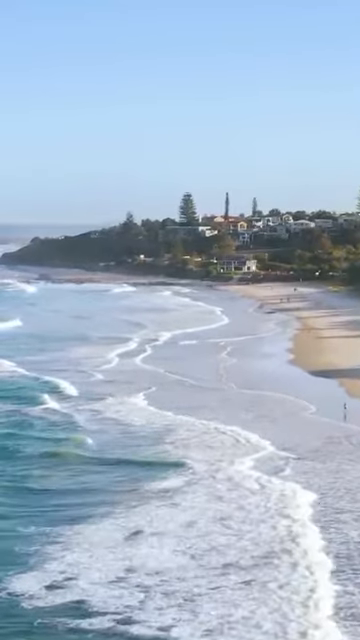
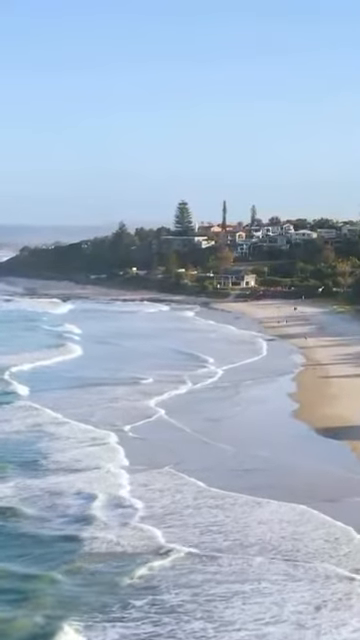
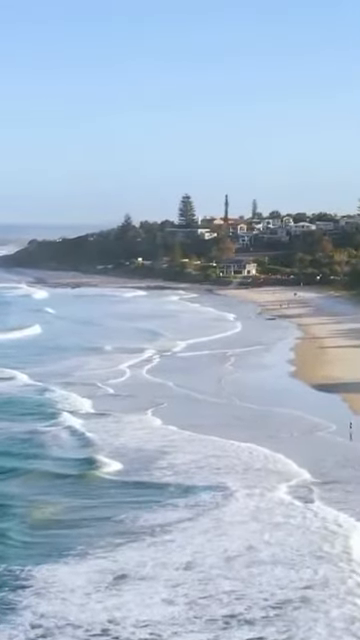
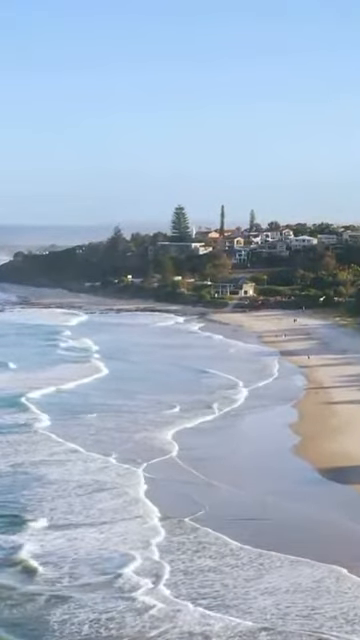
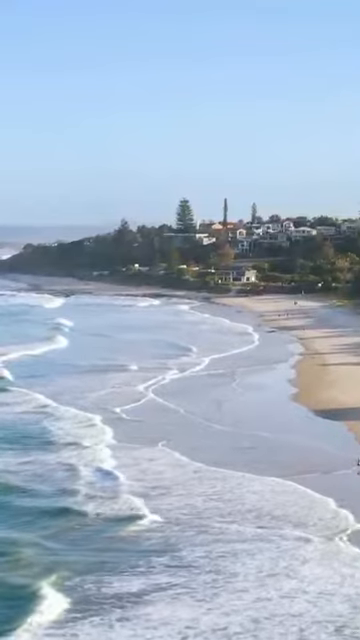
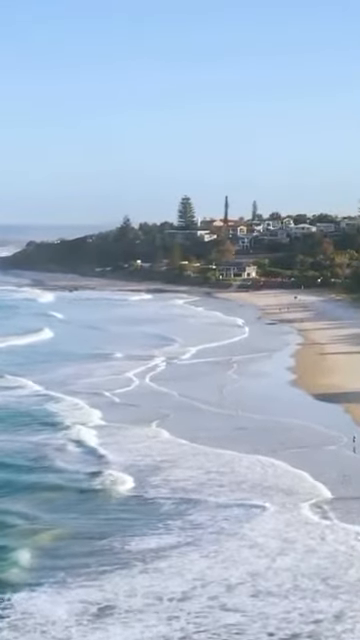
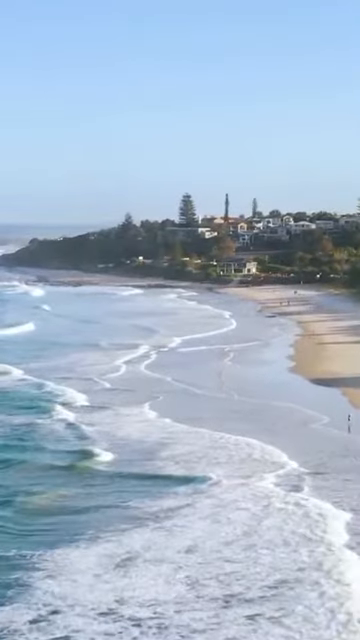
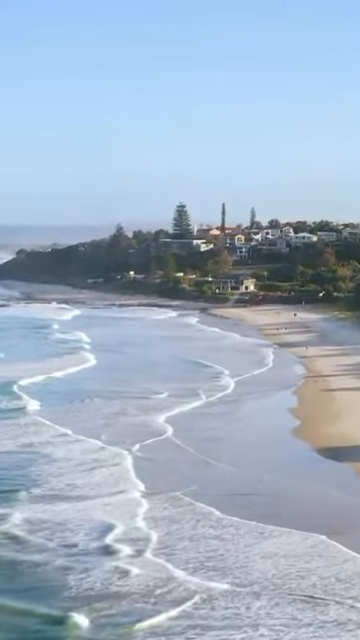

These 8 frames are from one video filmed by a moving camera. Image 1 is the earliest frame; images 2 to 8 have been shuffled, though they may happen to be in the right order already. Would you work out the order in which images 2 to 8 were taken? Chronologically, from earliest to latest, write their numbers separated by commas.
7, 3, 6, 5, 2, 8, 4
